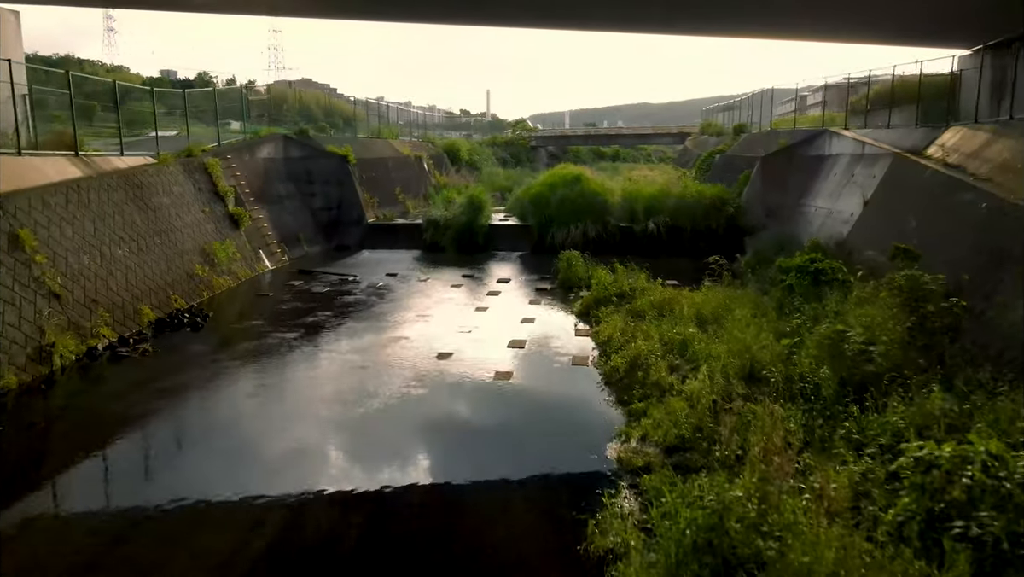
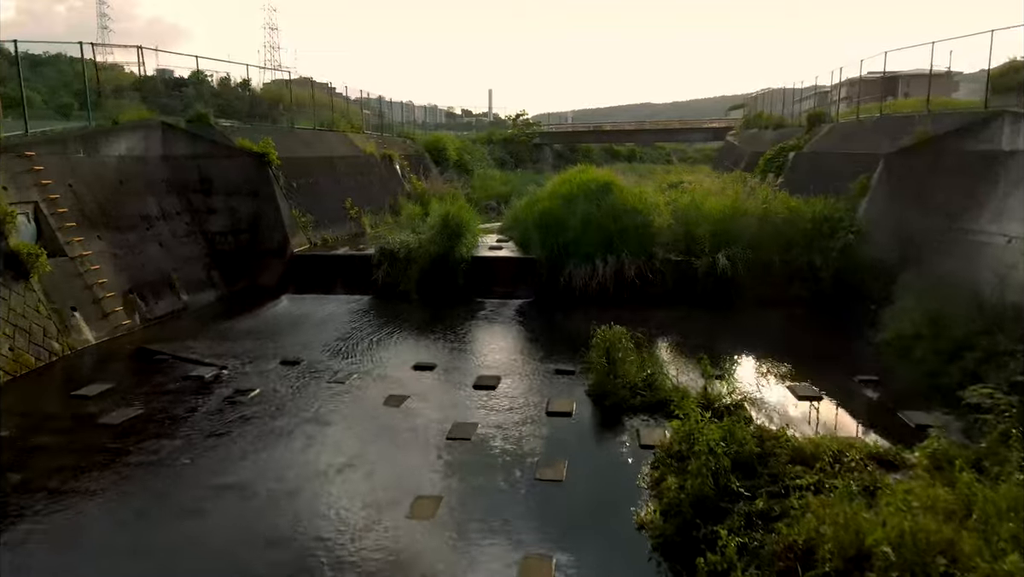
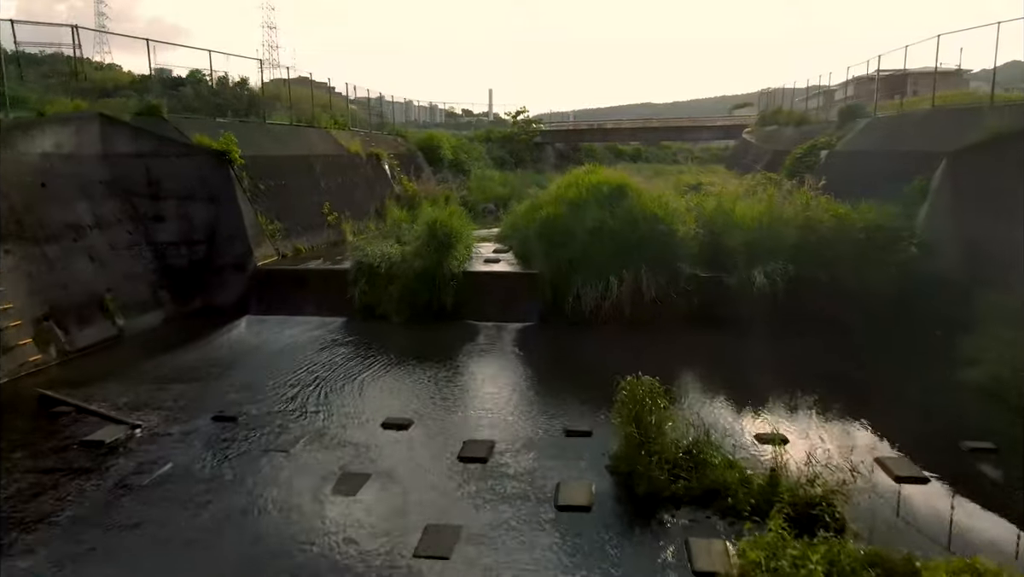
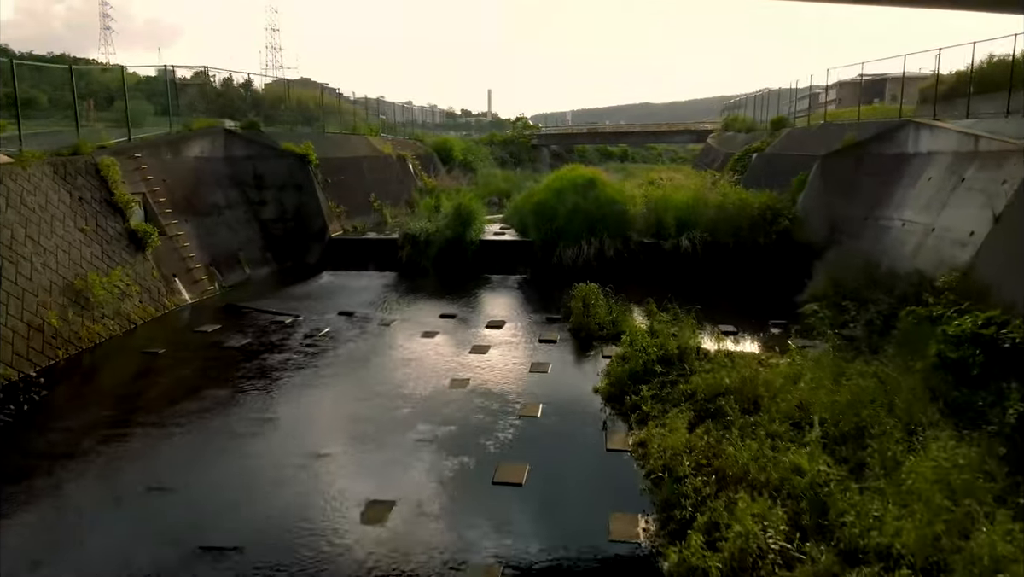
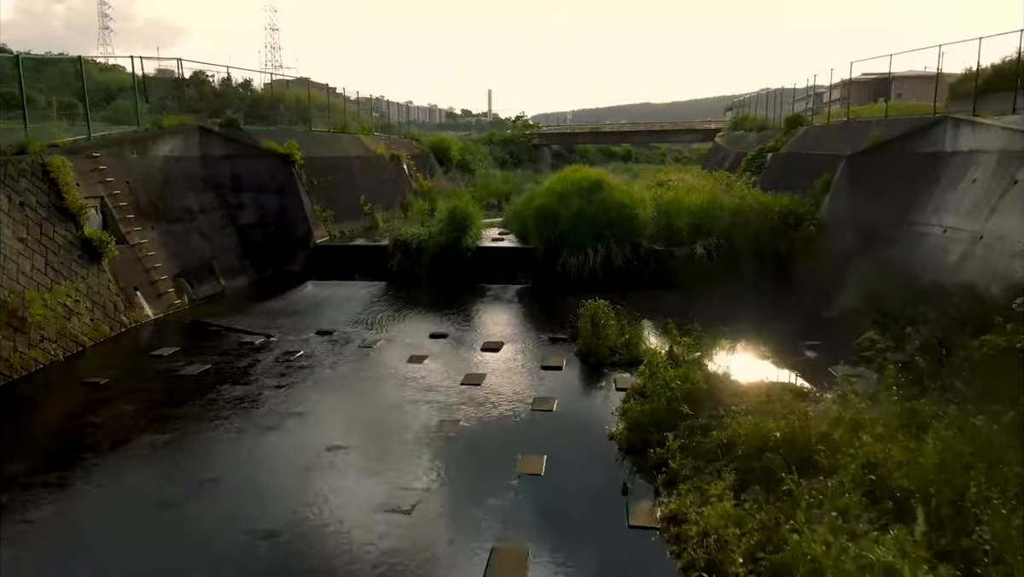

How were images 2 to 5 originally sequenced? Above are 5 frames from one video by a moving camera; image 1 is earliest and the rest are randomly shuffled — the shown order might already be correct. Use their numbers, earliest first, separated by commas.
4, 5, 2, 3
